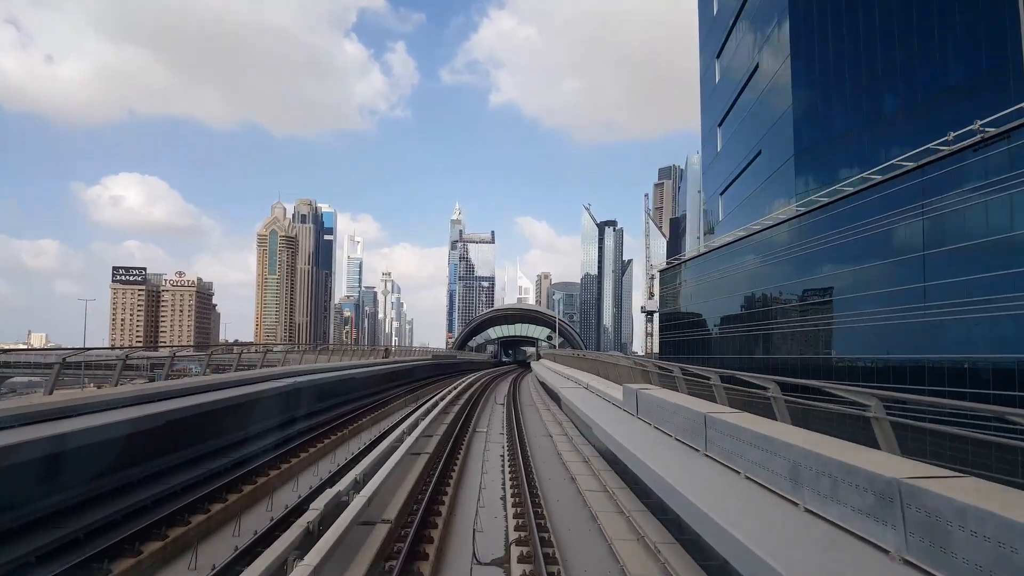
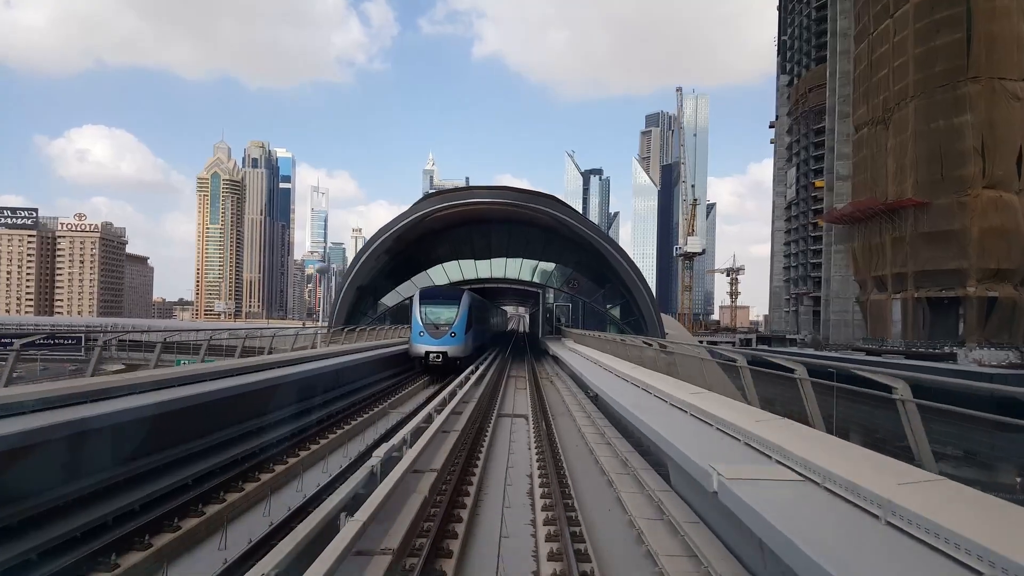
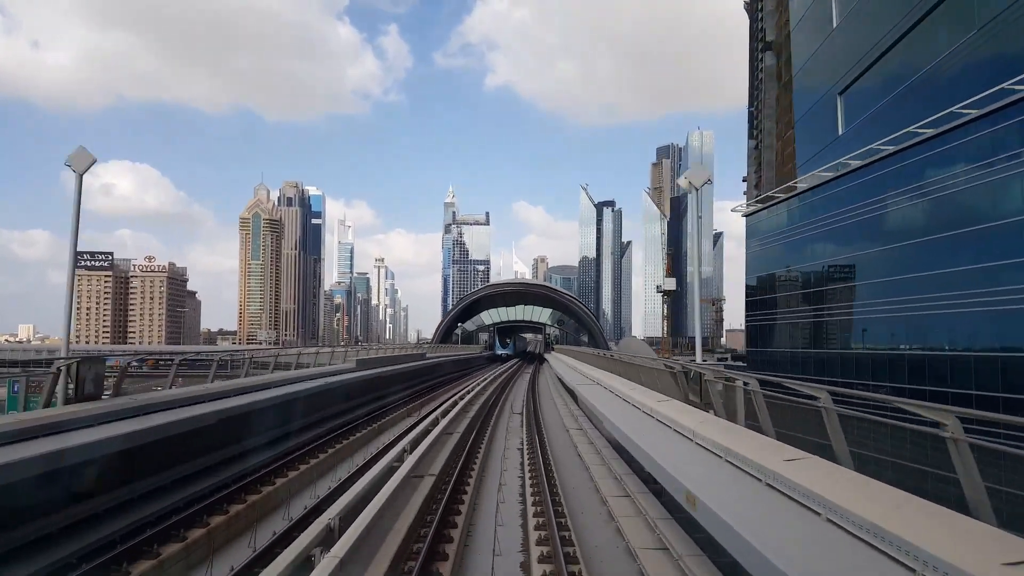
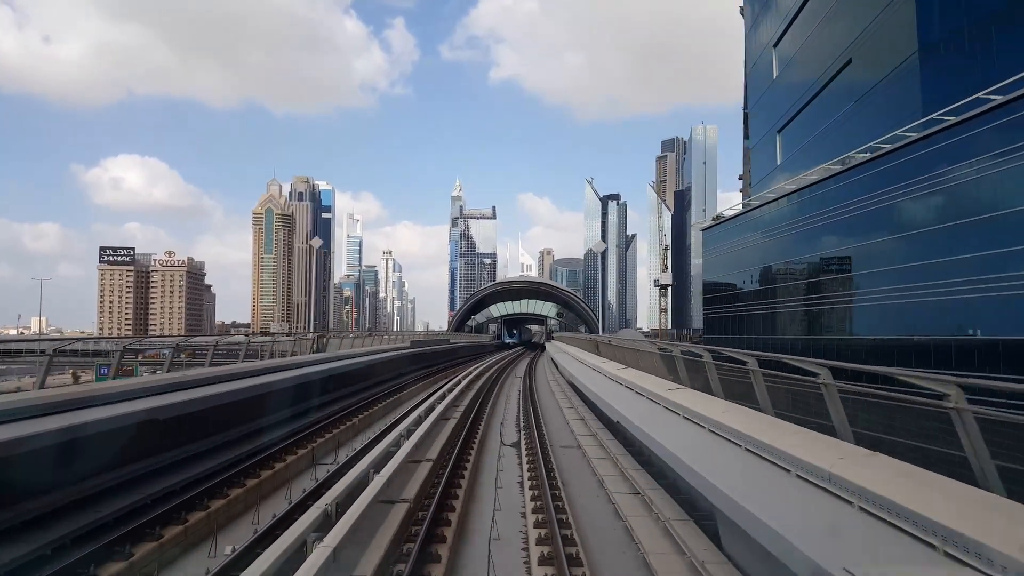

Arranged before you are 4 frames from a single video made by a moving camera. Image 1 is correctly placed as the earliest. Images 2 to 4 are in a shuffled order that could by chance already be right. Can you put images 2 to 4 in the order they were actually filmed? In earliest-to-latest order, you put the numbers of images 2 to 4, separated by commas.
4, 3, 2
